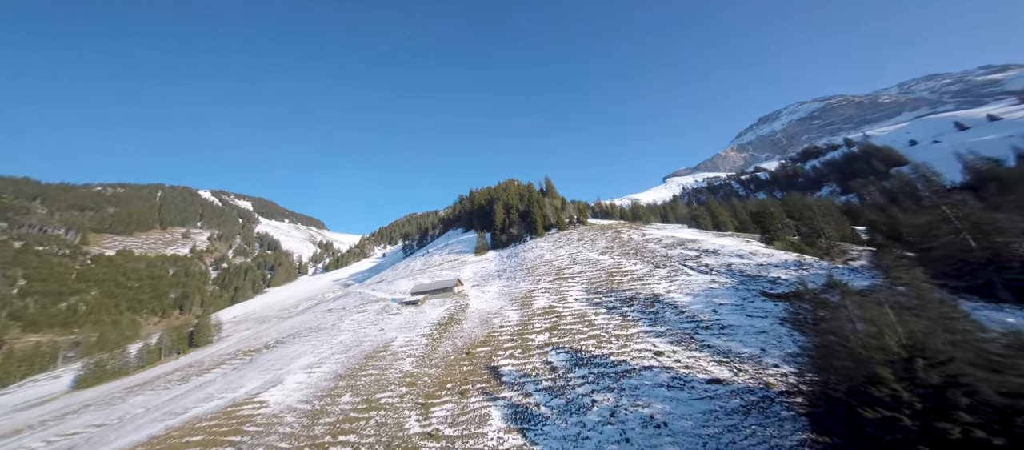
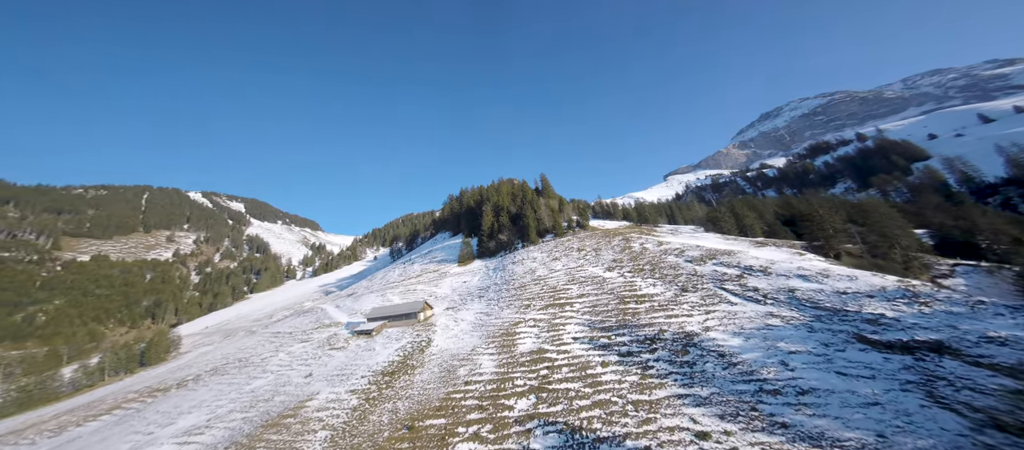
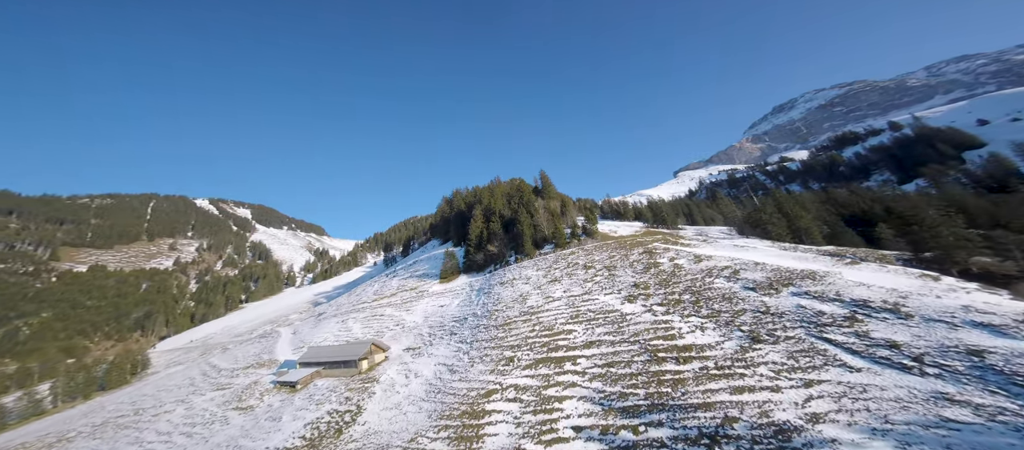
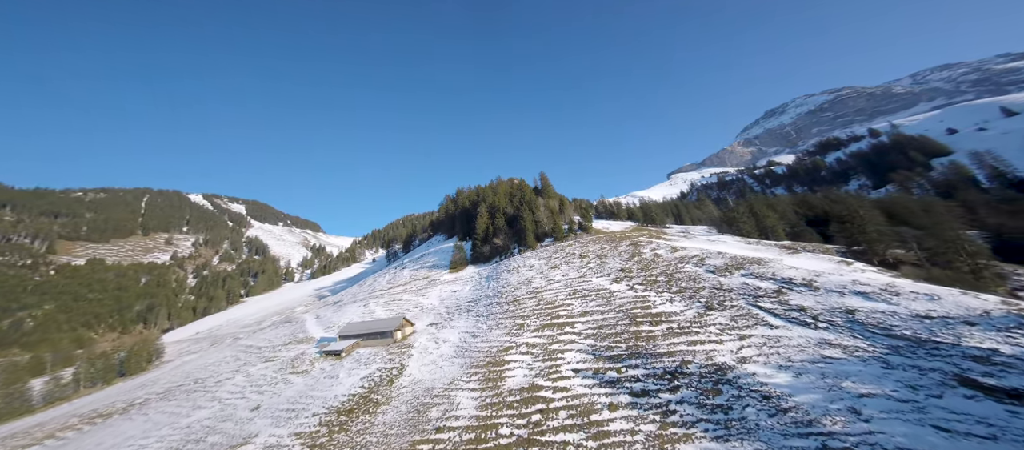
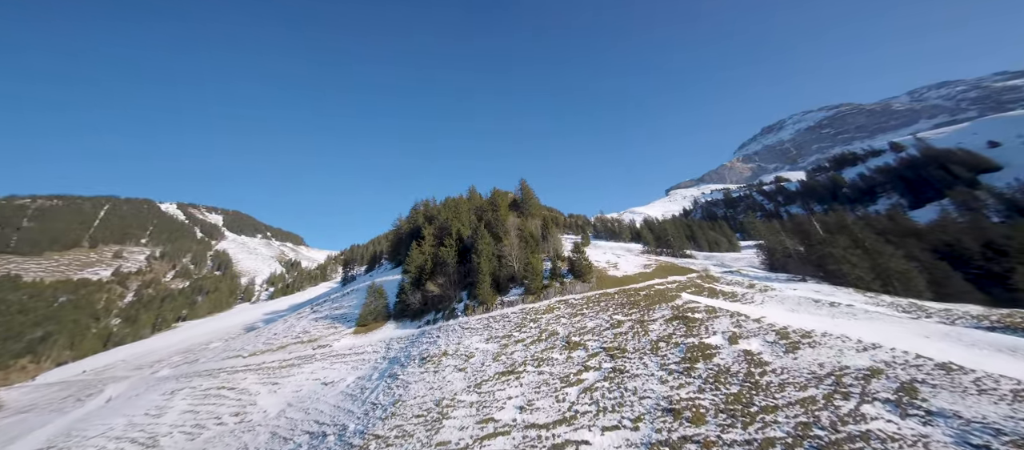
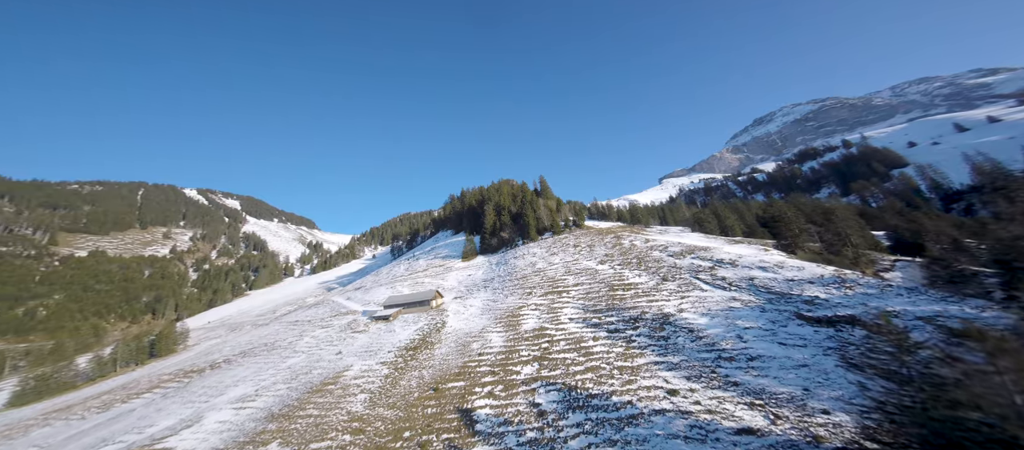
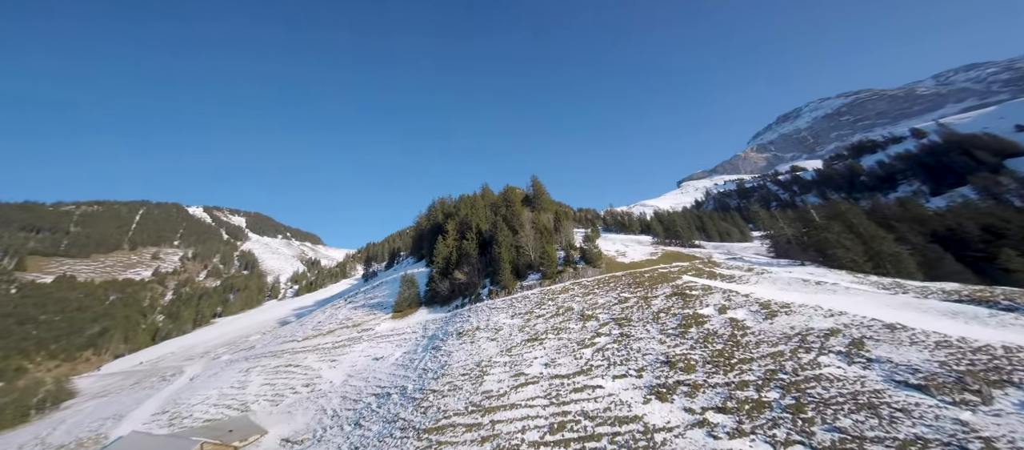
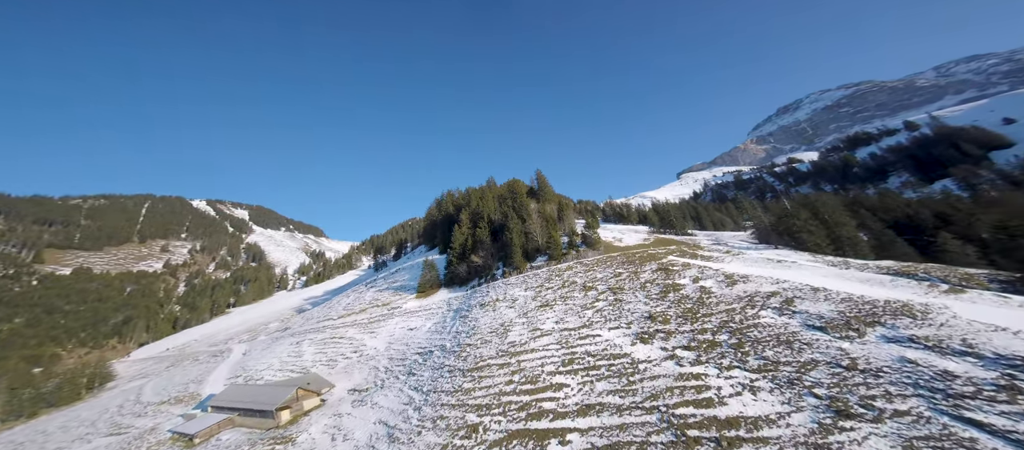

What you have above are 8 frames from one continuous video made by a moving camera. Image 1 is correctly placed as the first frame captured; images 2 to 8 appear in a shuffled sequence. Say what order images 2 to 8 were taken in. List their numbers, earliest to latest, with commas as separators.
6, 2, 4, 3, 8, 7, 5
